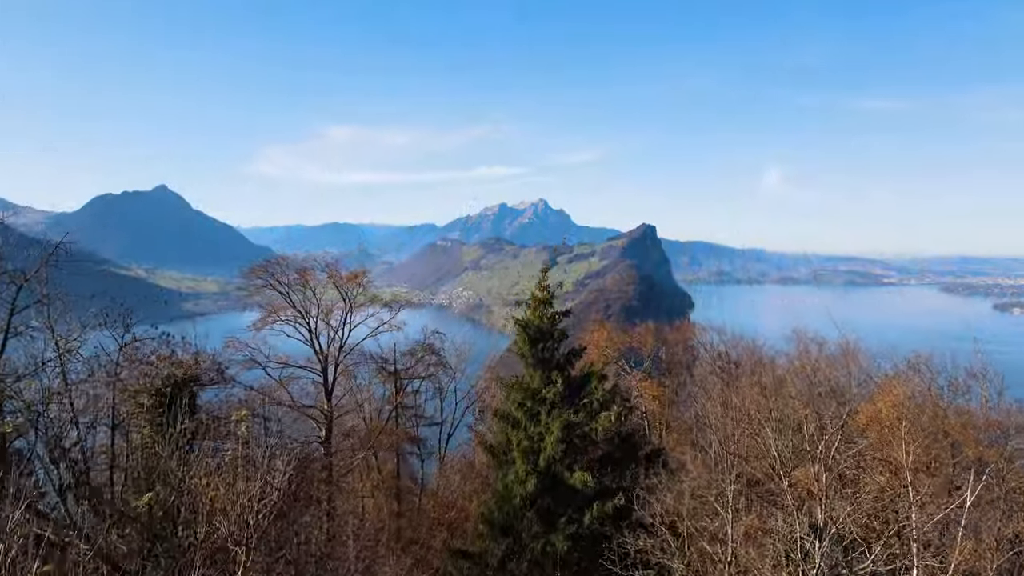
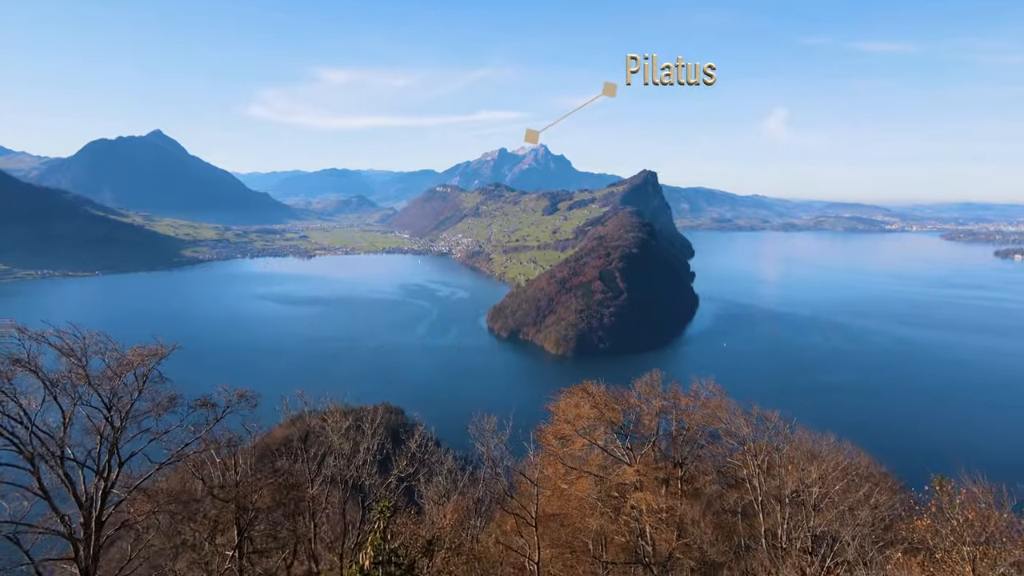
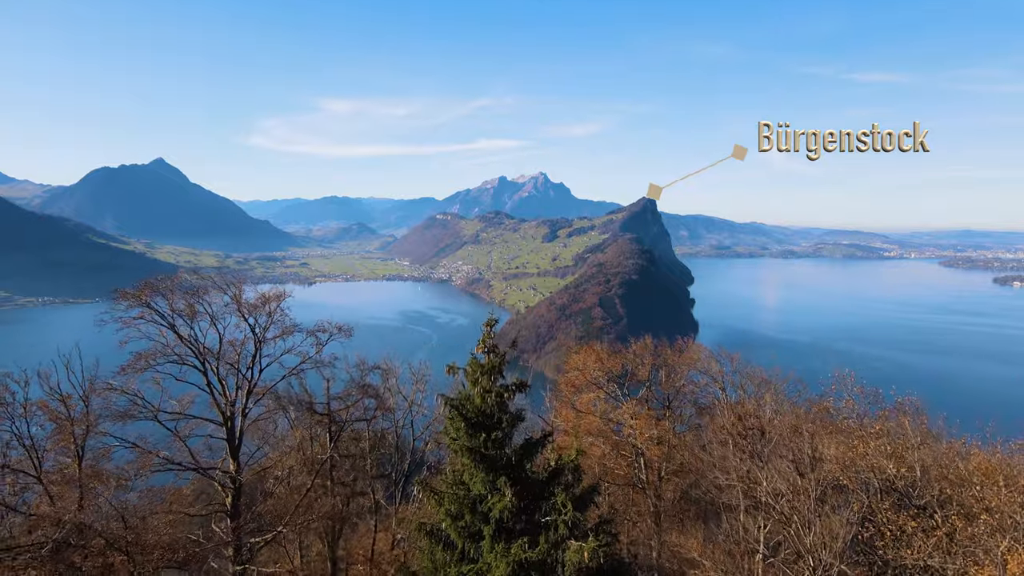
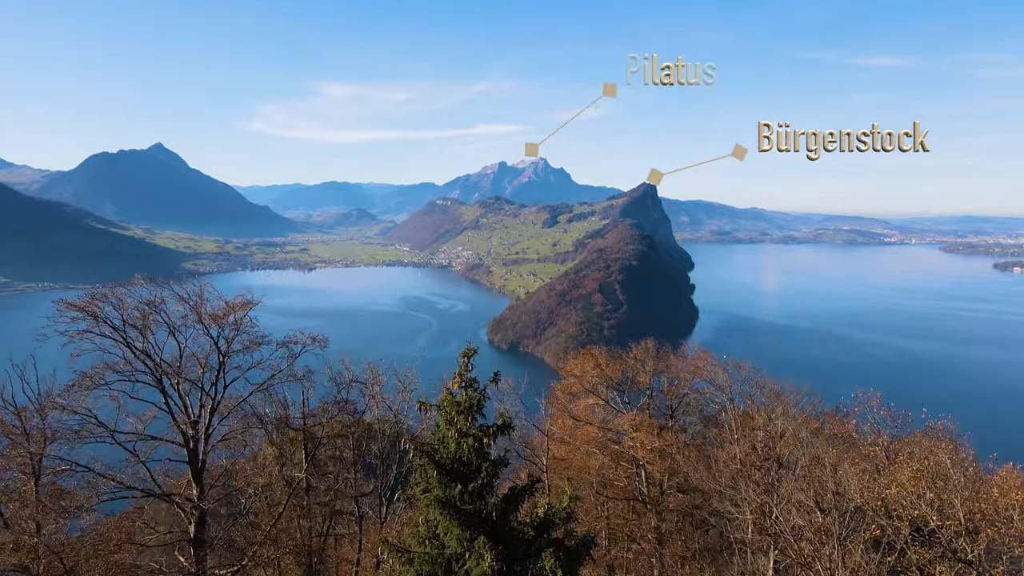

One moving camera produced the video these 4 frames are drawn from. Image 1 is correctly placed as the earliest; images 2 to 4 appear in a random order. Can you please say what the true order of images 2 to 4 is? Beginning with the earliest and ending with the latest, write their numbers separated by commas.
3, 4, 2
